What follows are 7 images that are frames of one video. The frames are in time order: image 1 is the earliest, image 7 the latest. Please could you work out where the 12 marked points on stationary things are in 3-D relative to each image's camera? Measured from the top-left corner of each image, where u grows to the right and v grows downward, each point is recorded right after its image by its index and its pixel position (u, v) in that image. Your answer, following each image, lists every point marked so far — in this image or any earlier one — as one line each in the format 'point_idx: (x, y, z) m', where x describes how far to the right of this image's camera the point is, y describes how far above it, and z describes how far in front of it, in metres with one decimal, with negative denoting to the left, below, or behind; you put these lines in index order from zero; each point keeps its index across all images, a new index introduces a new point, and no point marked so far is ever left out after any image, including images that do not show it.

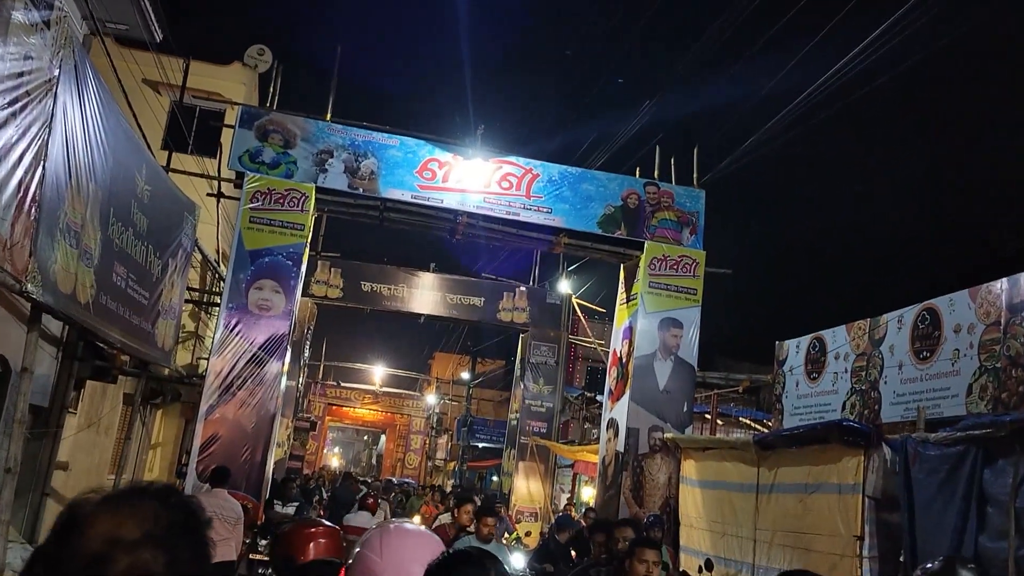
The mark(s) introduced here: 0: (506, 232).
0: (-0.1, +0.8, +13.1) m
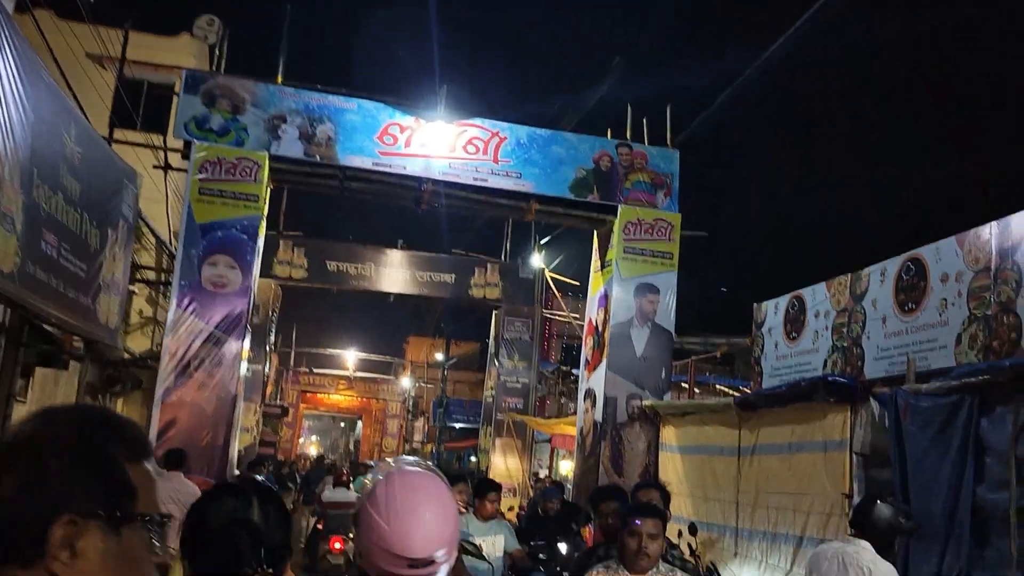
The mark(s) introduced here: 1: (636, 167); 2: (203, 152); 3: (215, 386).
0: (-0.6, +1.3, +12.6) m
1: (+1.8, +1.7, +12.7) m
2: (-4.0, +1.7, +11.3) m
3: (-3.7, -1.2, +10.9) m
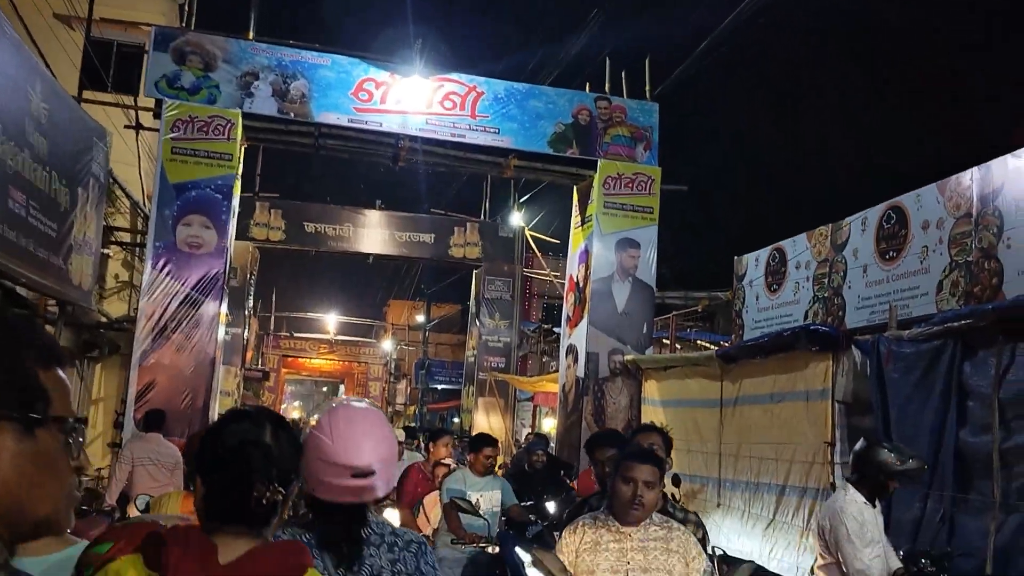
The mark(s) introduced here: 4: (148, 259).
0: (-0.9, +1.9, +12.4) m
1: (+1.5, +2.4, +12.5) m
2: (-4.2, +2.2, +11.1) m
3: (-3.9, -0.7, +10.7) m
4: (-4.5, +0.4, +10.8) m
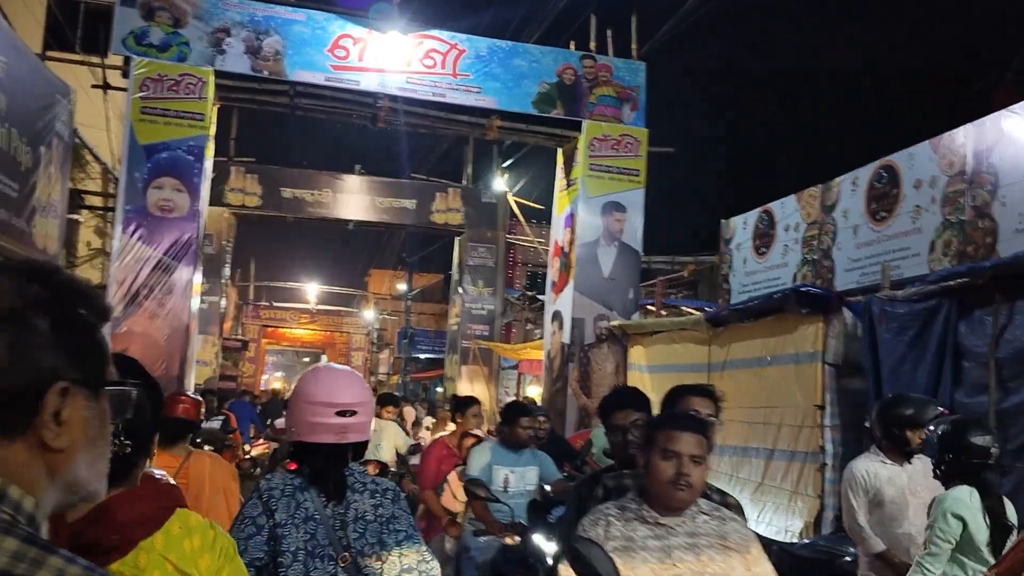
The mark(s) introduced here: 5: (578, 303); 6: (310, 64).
0: (-1.1, +2.3, +12.1) m
1: (+1.2, +2.9, +12.2) m
2: (-4.5, +2.6, +10.7) m
3: (-4.1, -0.3, +10.4) m
4: (-4.7, +0.8, +10.4) m
5: (+0.9, -0.2, +12.0) m
6: (-2.6, +2.8, +11.2) m
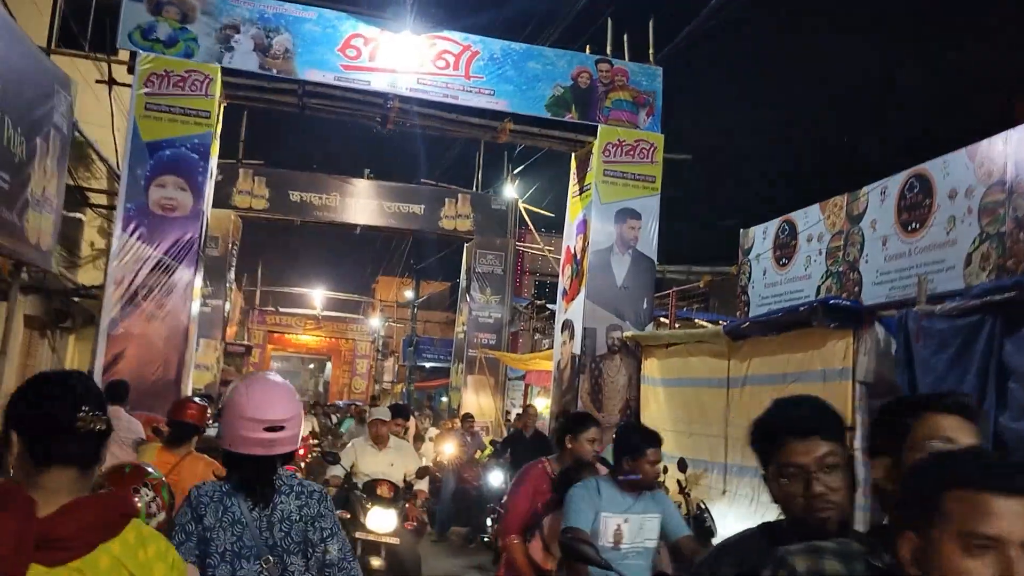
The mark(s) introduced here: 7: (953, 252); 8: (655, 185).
0: (-0.9, +2.3, +11.7) m
1: (+1.4, +2.7, +11.9) m
2: (-4.3, +2.6, +10.4) m
3: (-4.0, -0.3, +10.1) m
4: (-4.5, +0.8, +10.1) m
5: (+1.0, -0.3, +11.6) m
6: (-2.4, +2.8, +10.9) m
7: (+3.8, +0.3, +7.6) m
8: (+1.9, +1.4, +11.9) m
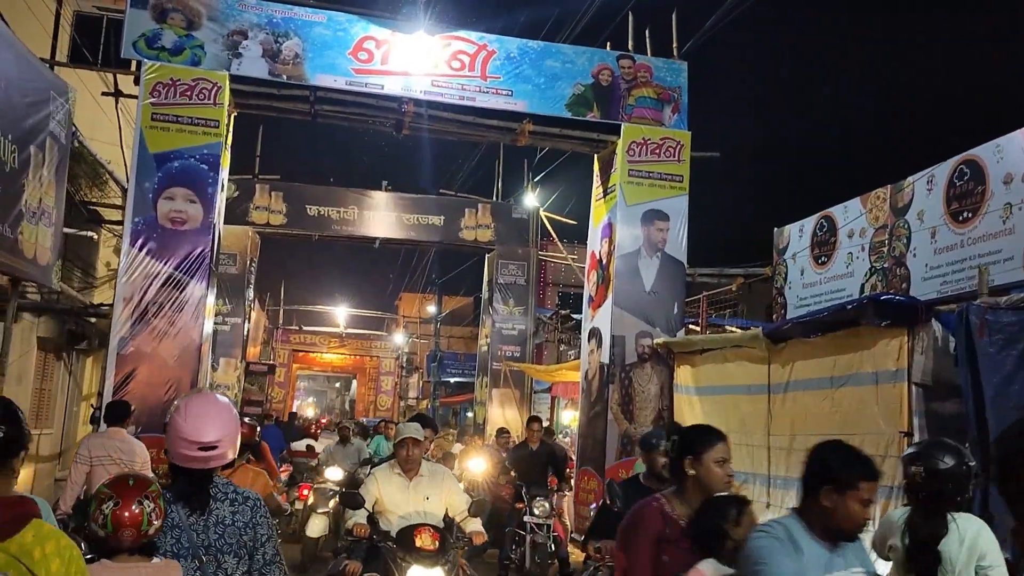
0: (-0.7, +2.1, +11.3) m
1: (+1.7, +2.7, +11.4) m
2: (-4.1, +2.5, +10.0) m
3: (-3.7, -0.5, +9.7) m
4: (-4.3, +0.6, +9.8) m
5: (+1.3, -0.4, +11.1) m
6: (-2.2, +2.6, +10.6) m
7: (+4.0, +0.4, +7.0) m
8: (+2.2, +1.3, +11.4) m
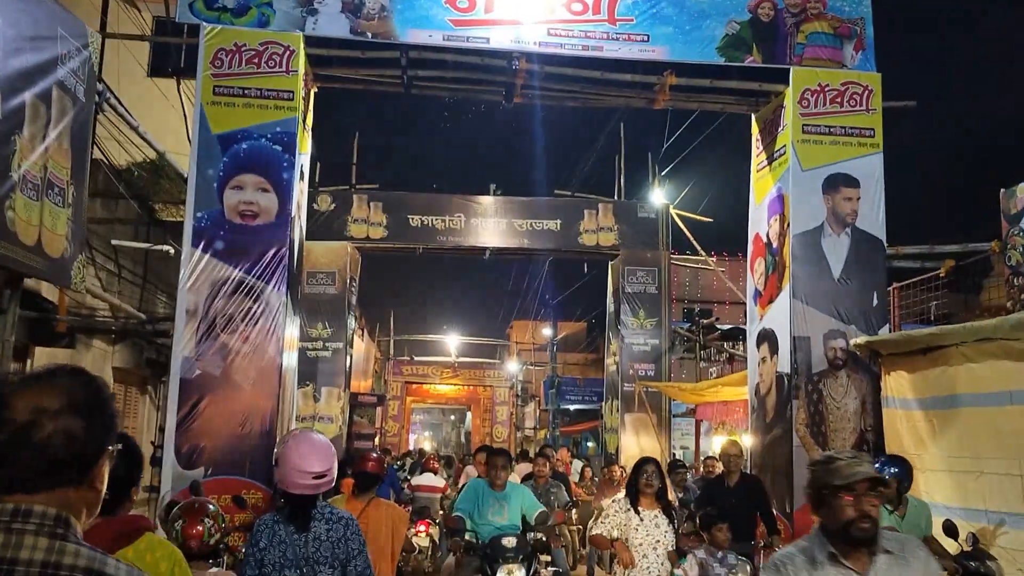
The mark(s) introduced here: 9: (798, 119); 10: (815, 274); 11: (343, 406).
0: (+0.7, +2.1, +9.2) m
1: (+3.0, +2.8, +9.0) m
2: (-2.8, +2.4, +8.3) m
3: (-2.3, -0.6, +7.9) m
4: (-3.0, +0.5, +8.0) m
5: (+2.8, -0.3, +8.6) m
6: (-0.9, +2.6, +8.6) m
7: (+4.9, +0.7, +4.3) m
8: (+3.6, +1.5, +8.9) m
9: (+2.9, +1.7, +8.8) m
10: (+3.0, +0.1, +8.7) m
11: (-3.2, -2.2, +16.5) m
